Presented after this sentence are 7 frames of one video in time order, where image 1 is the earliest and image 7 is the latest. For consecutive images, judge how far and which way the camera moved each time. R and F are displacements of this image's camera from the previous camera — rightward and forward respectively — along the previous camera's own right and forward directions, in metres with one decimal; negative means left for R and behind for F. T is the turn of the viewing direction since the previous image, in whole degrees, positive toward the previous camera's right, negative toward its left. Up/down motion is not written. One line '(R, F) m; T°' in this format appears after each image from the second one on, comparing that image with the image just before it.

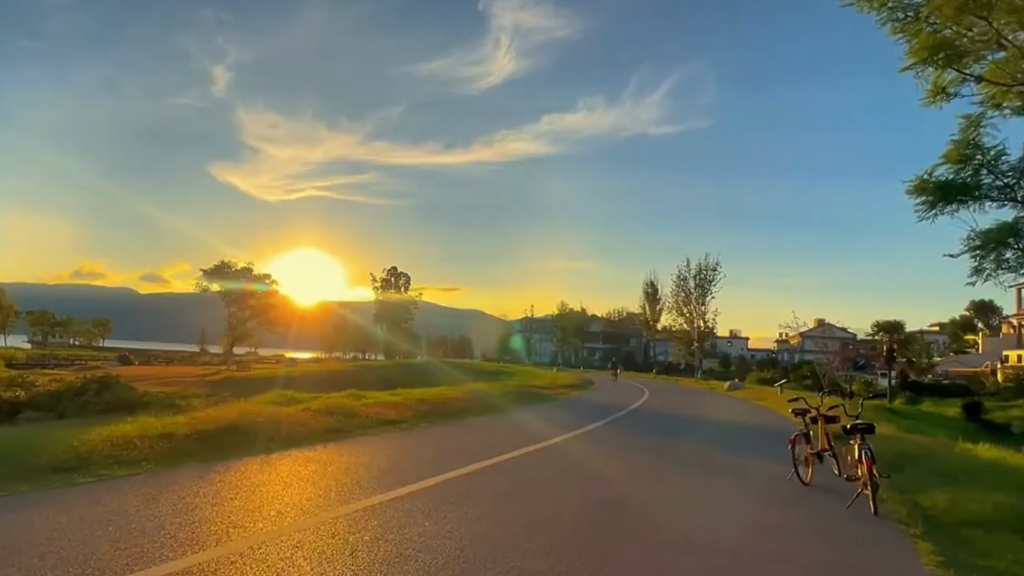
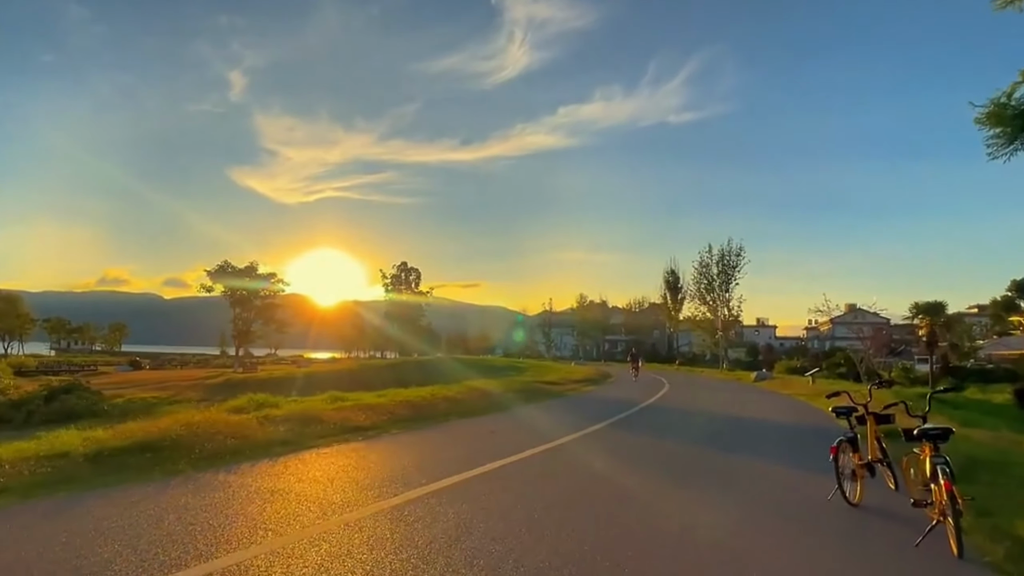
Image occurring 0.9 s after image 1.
(+0.8, +3.1) m; -2°
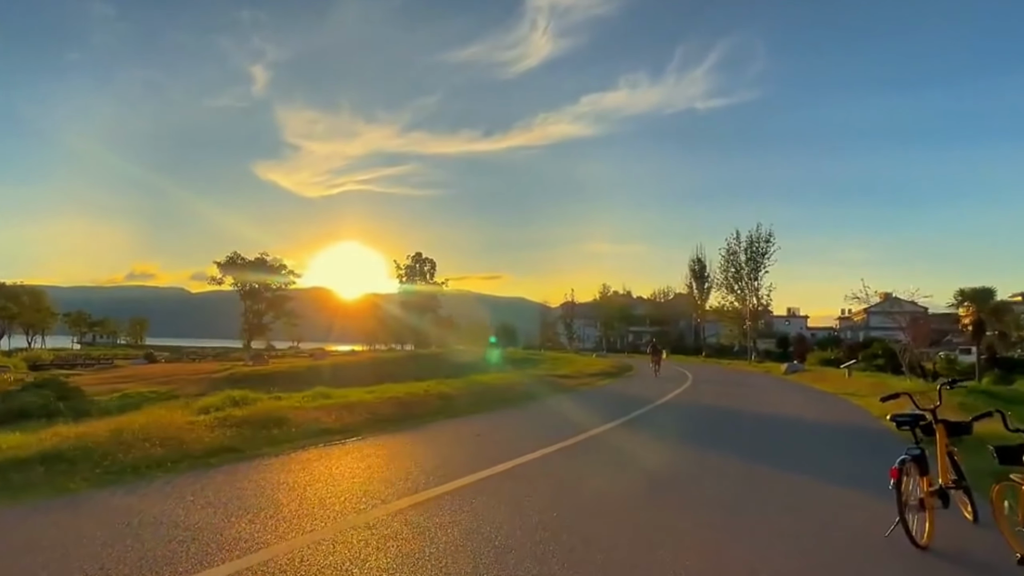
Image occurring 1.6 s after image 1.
(+0.6, +2.6) m; -2°
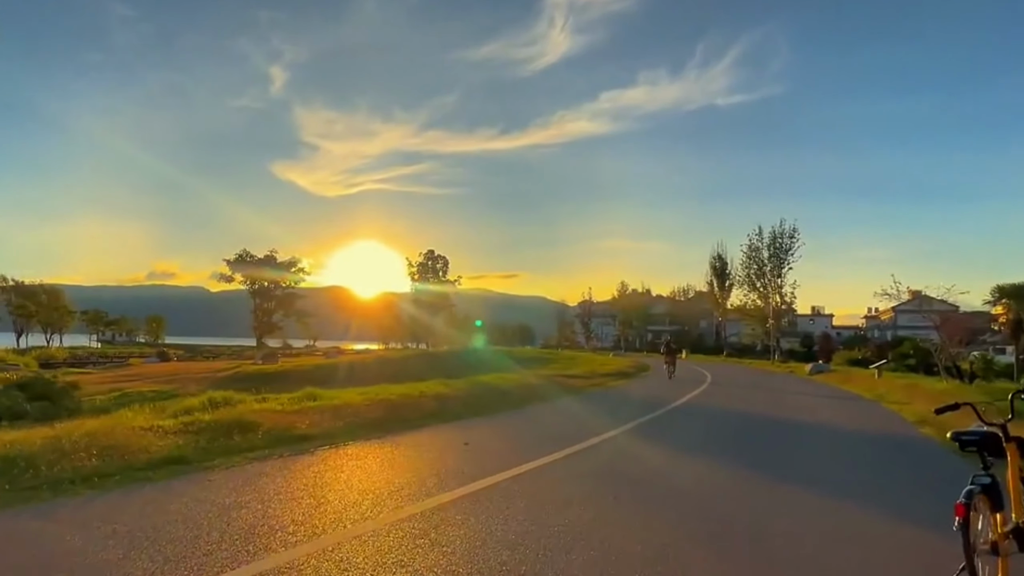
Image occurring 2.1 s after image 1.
(+0.4, +1.7) m; -1°
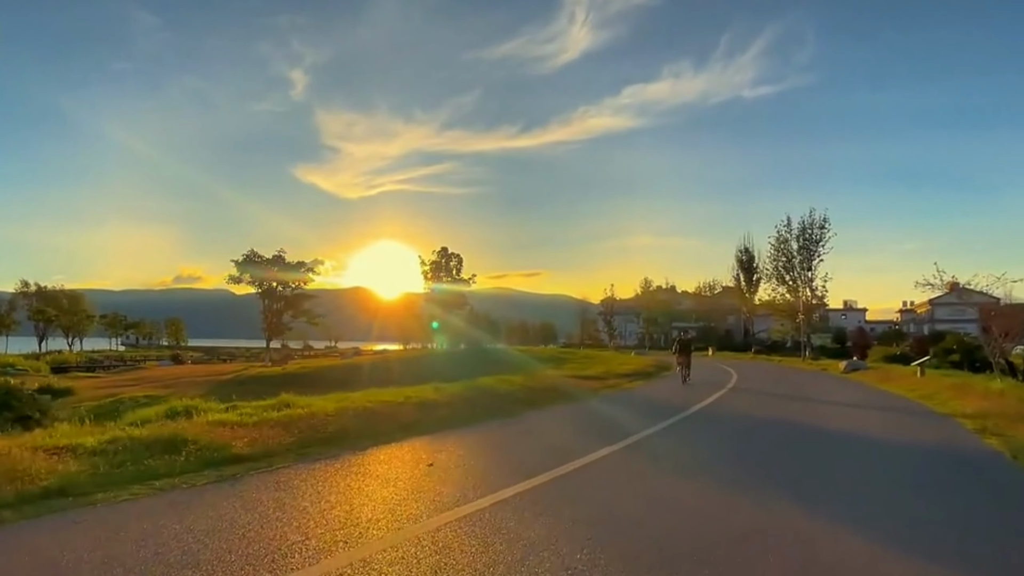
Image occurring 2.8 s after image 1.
(+0.6, +2.5) m; -2°
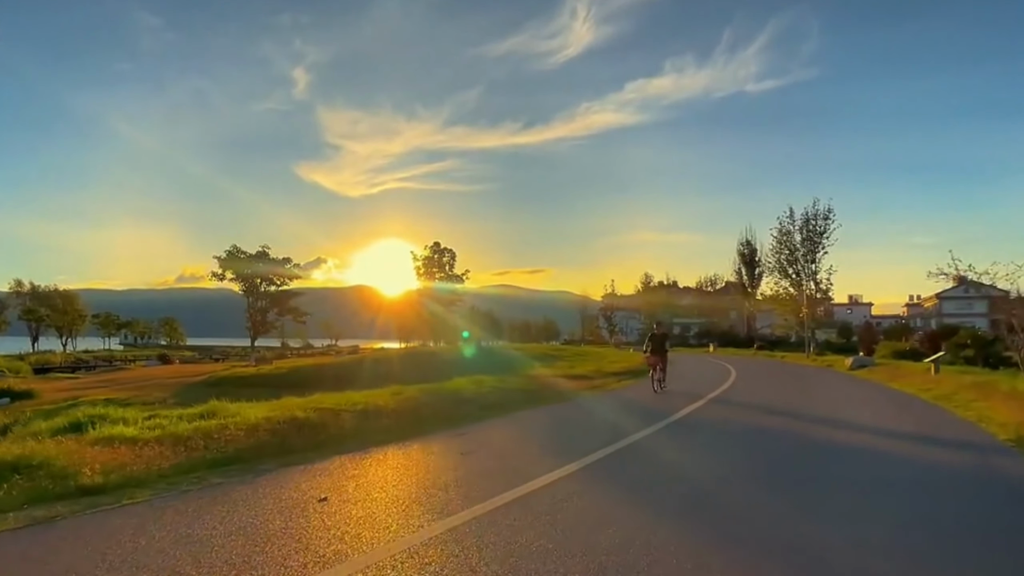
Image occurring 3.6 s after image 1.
(+0.9, +2.5) m; 0°
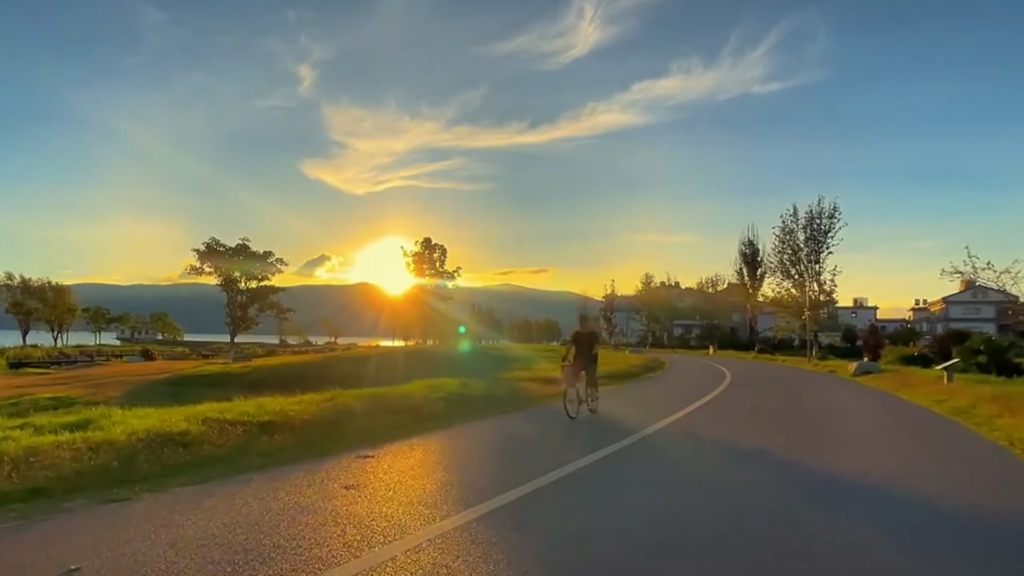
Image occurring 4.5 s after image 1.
(+1.0, +2.7) m; 0°
